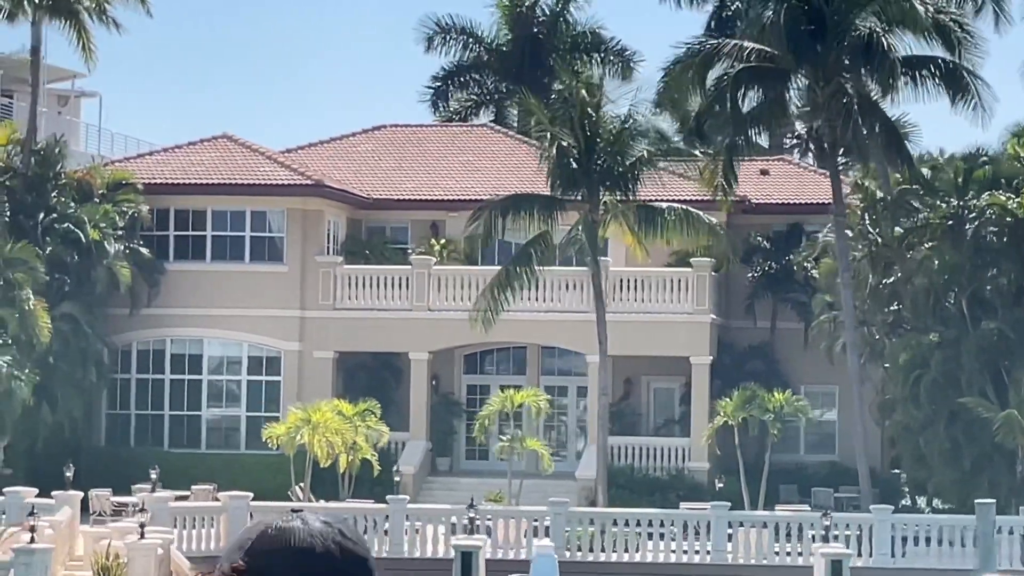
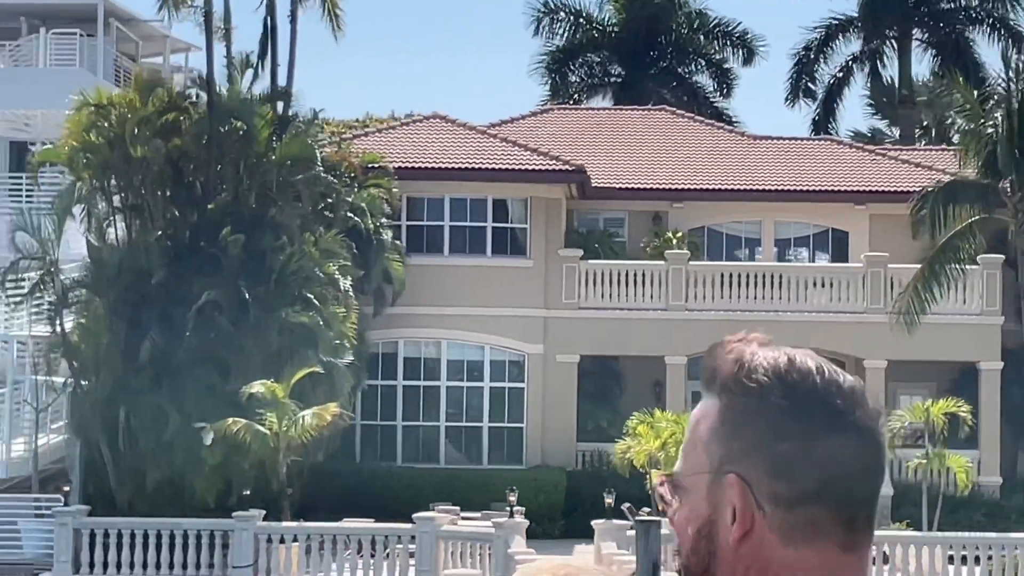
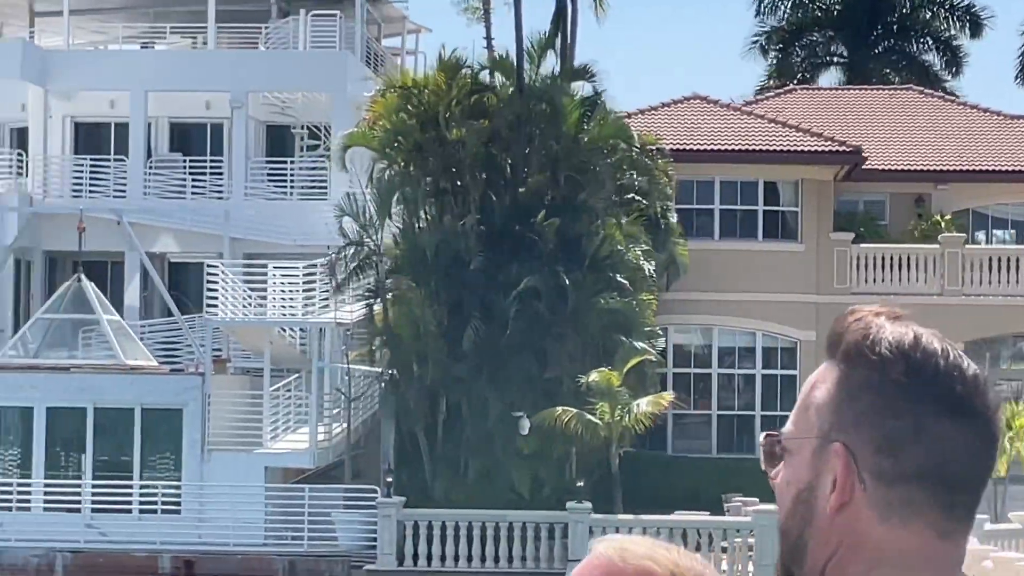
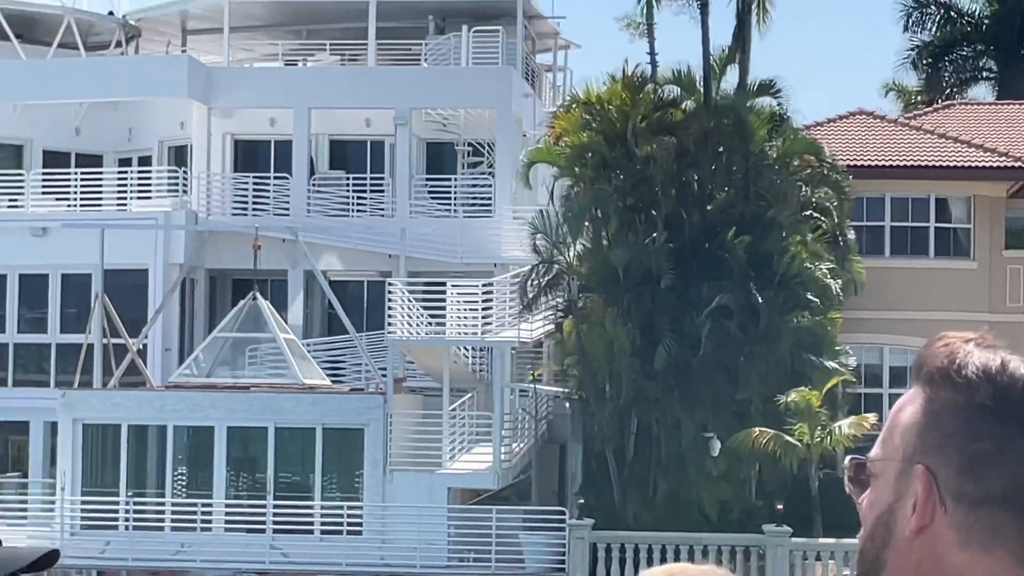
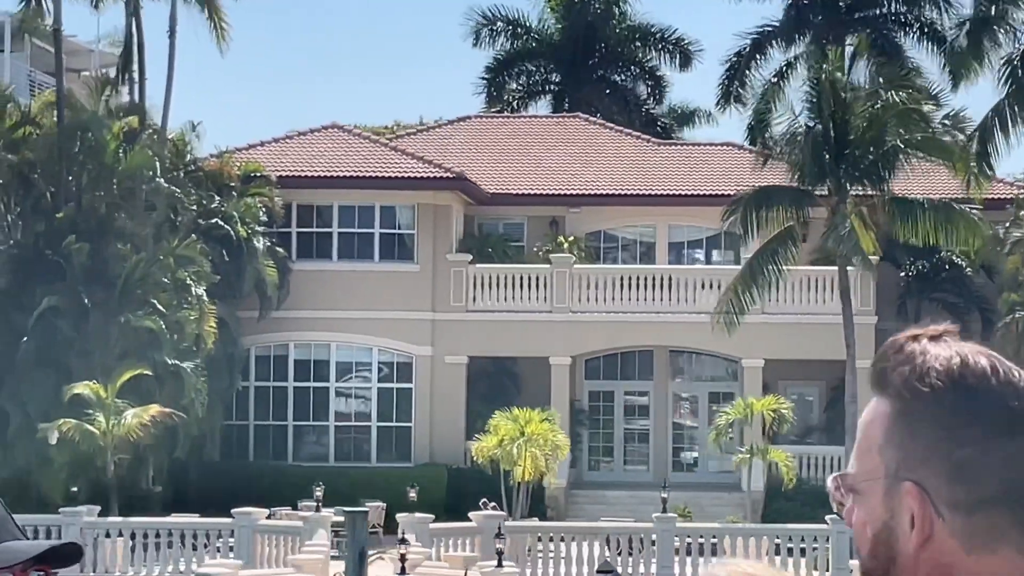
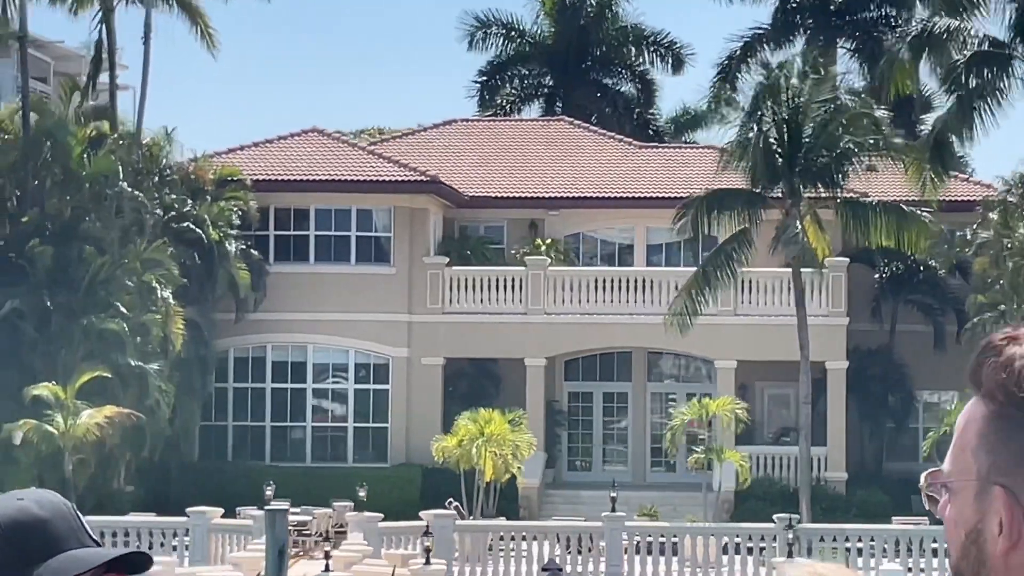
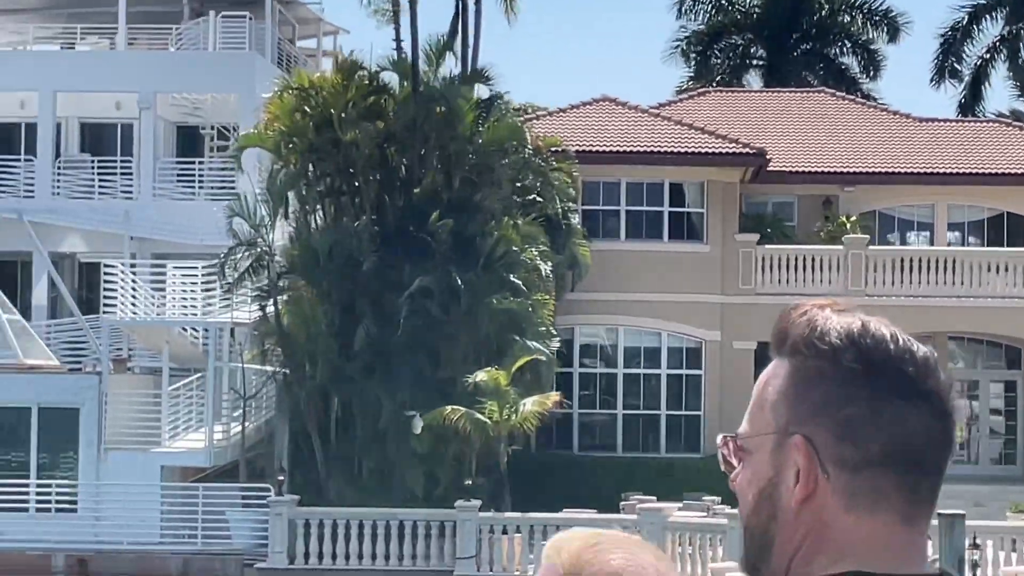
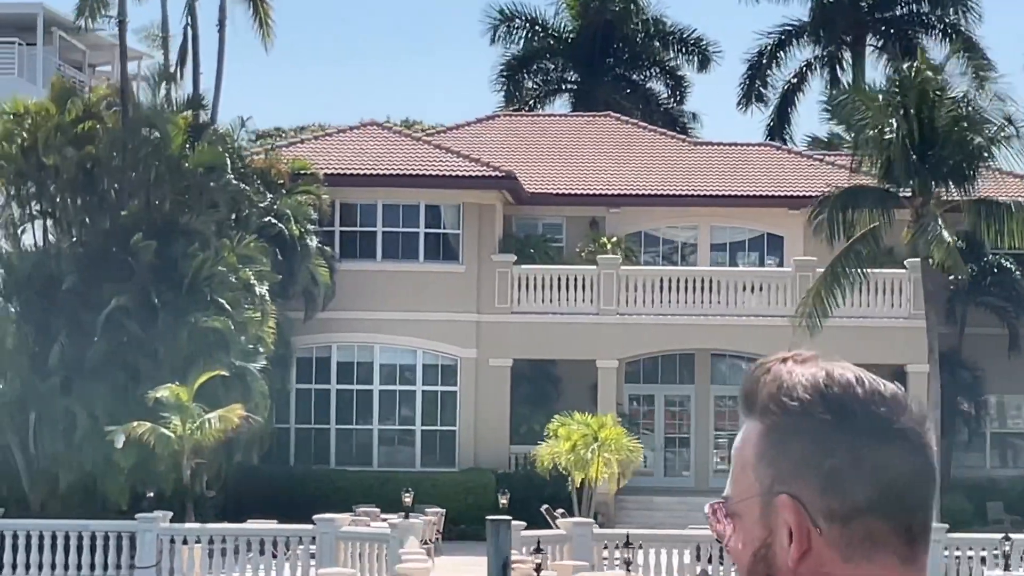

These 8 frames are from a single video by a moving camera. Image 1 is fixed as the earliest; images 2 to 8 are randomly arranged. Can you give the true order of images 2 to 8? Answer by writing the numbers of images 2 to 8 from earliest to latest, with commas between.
6, 5, 8, 2, 7, 3, 4
